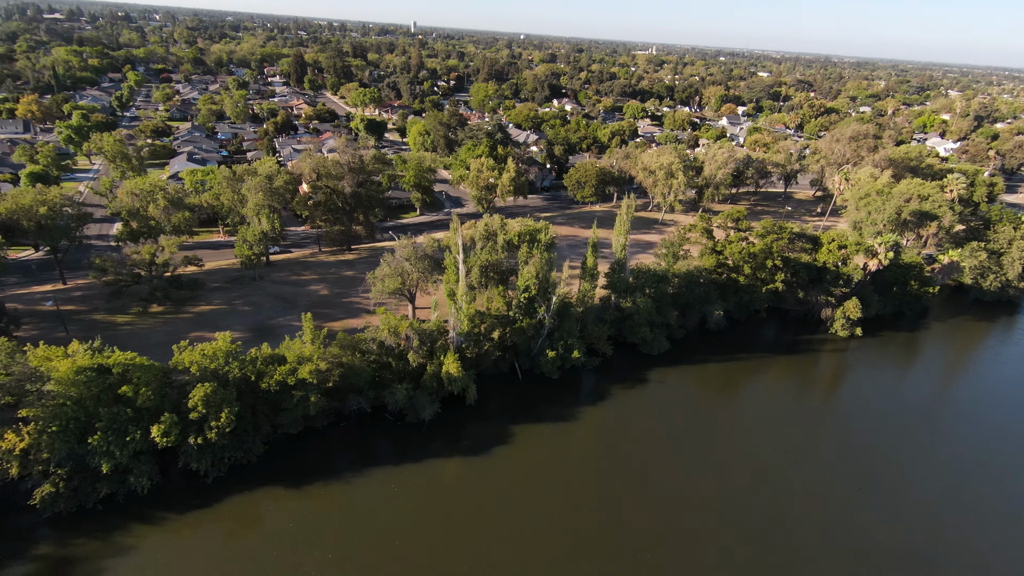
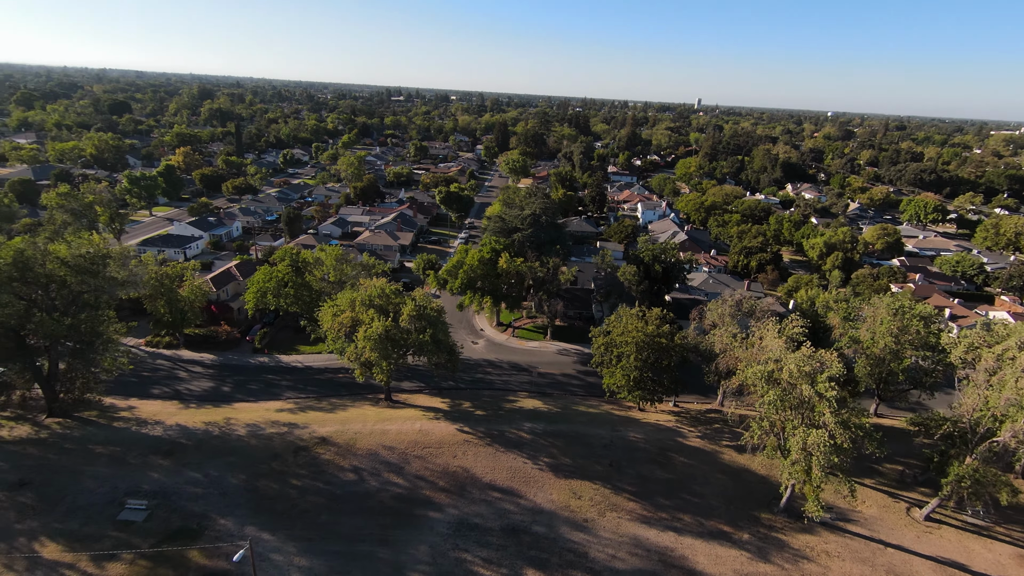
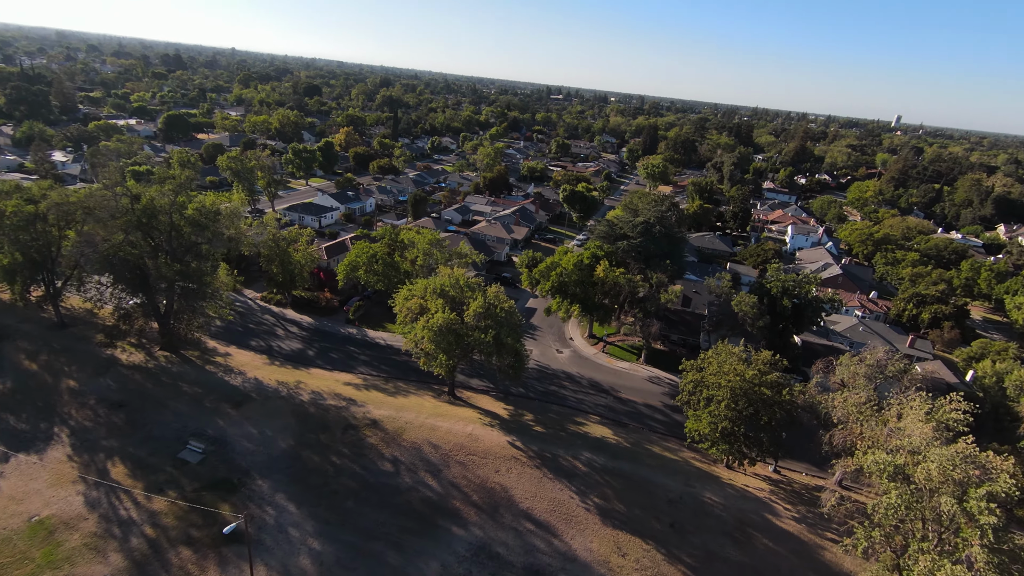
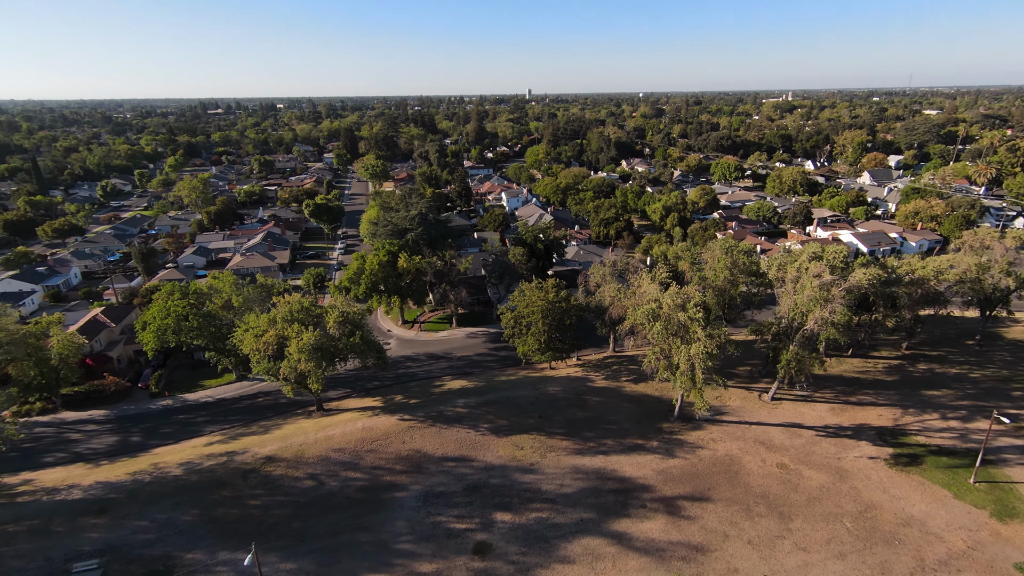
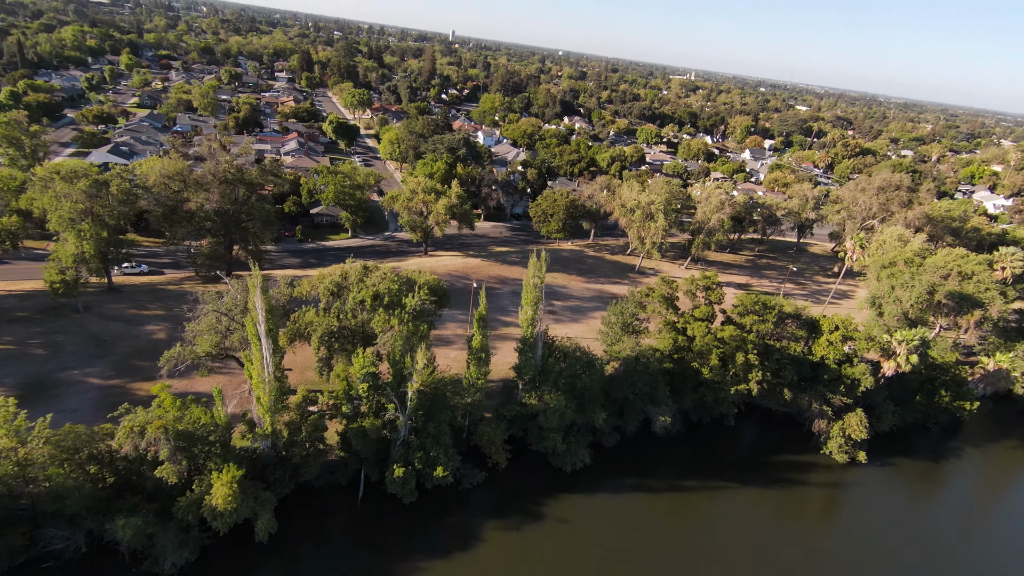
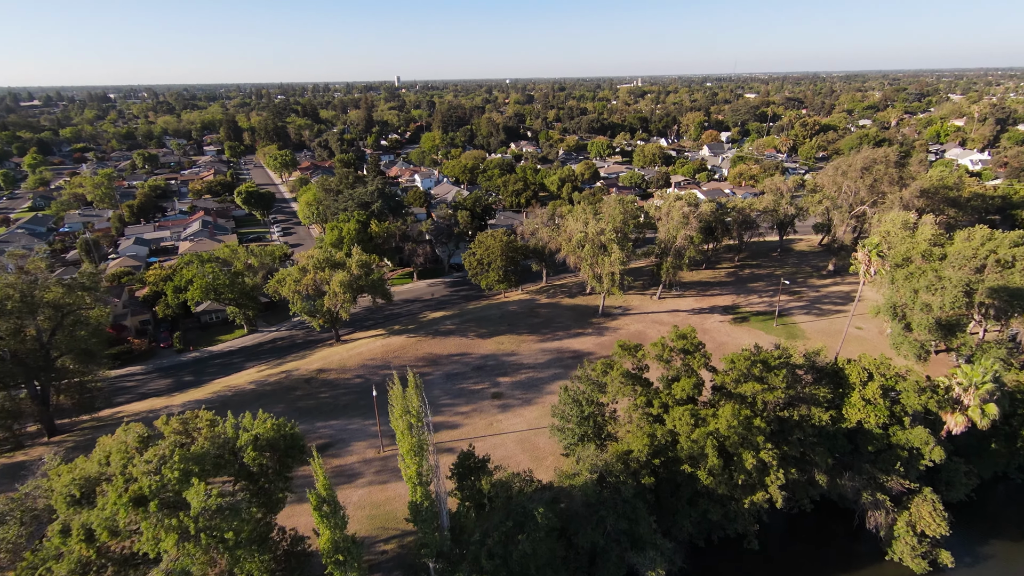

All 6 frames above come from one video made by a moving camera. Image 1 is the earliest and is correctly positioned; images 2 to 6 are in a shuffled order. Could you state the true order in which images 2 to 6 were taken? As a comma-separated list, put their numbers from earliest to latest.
5, 6, 4, 2, 3
